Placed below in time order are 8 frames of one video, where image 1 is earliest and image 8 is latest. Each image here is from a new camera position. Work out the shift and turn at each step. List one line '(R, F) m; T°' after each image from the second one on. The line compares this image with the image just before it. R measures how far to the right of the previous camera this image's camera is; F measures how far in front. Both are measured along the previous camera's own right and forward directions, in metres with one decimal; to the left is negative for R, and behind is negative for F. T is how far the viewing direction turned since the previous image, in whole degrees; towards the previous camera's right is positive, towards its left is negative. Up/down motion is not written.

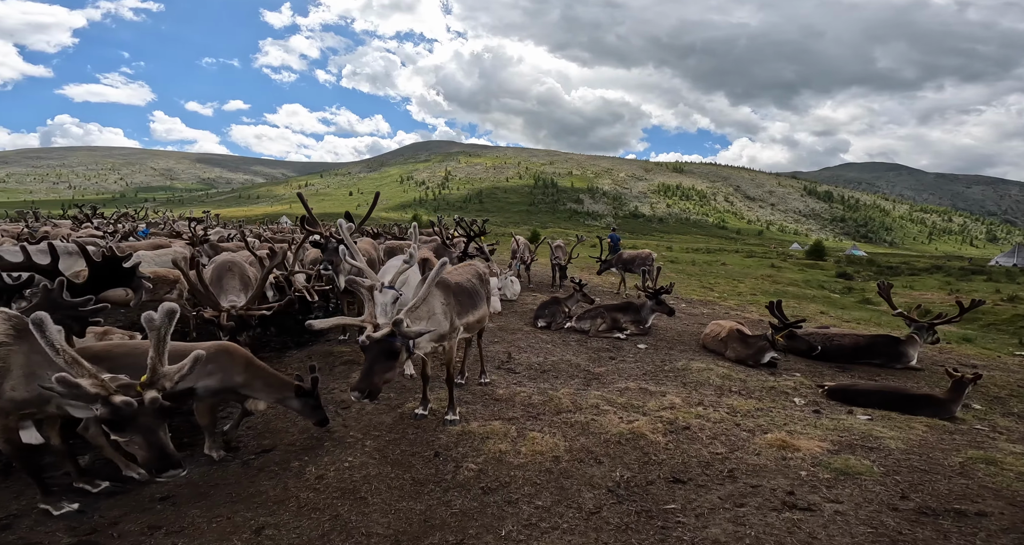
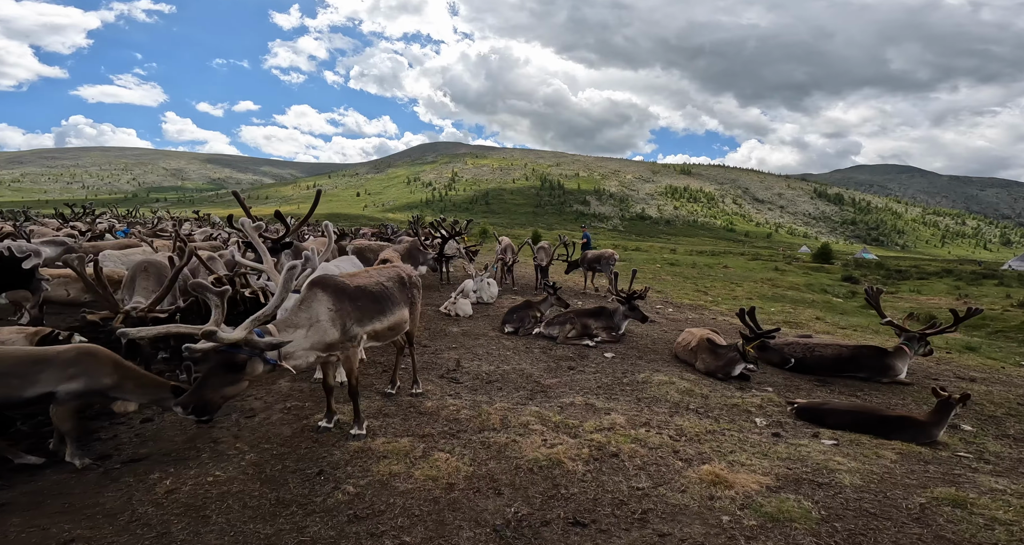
(+1.0, +0.7) m; -1°
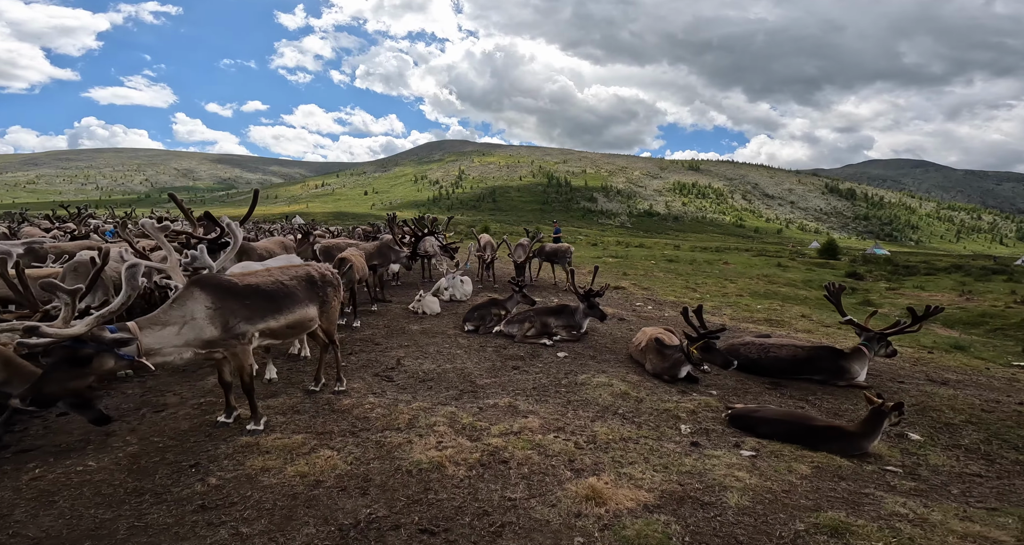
(+1.2, +0.4) m; -1°
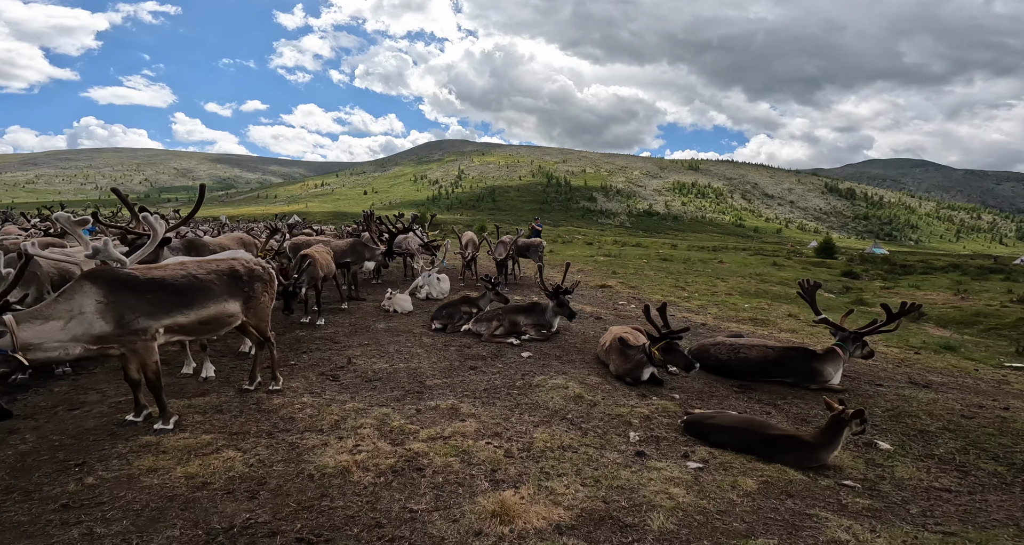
(+0.7, +0.5) m; 0°
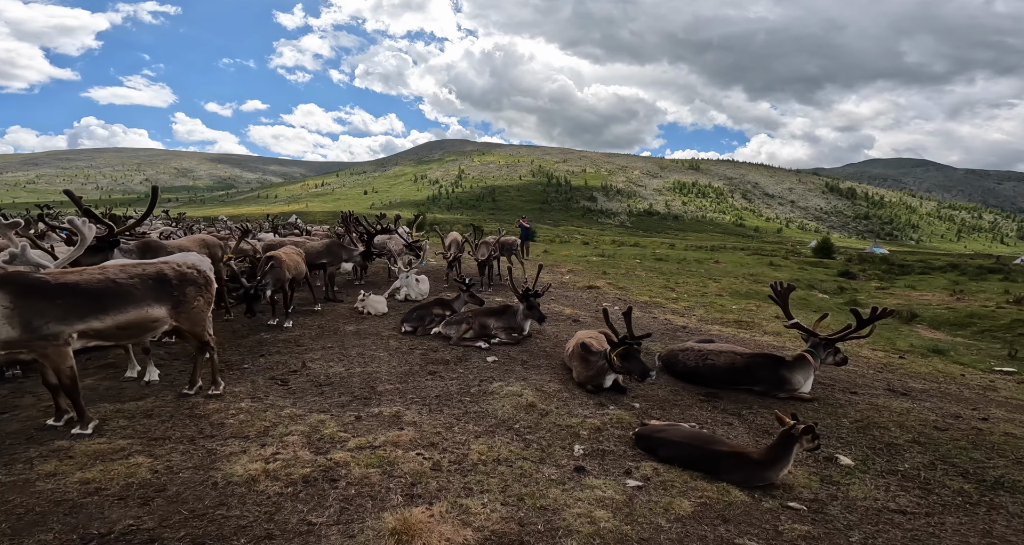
(+0.7, +0.3) m; 0°
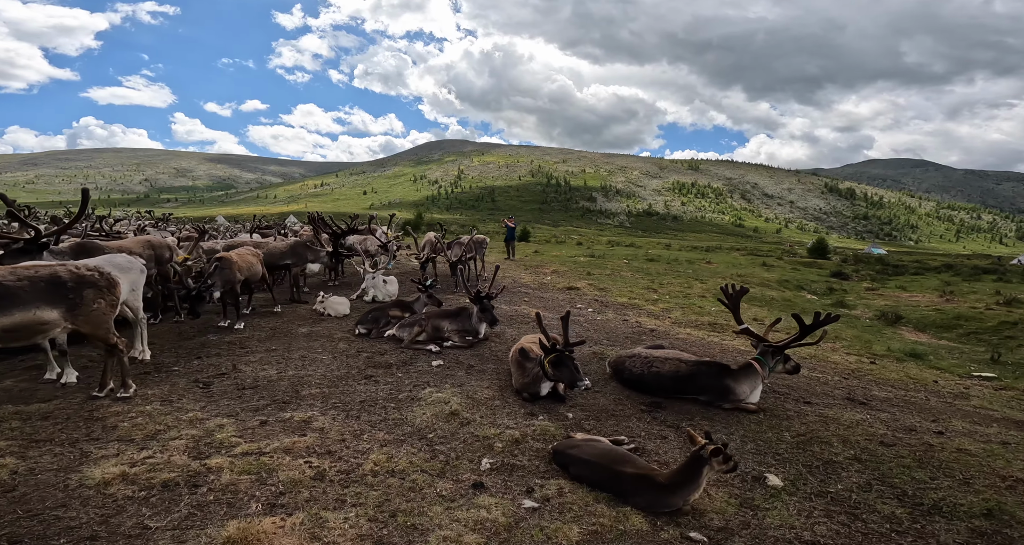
(+0.9, +0.4) m; 0°
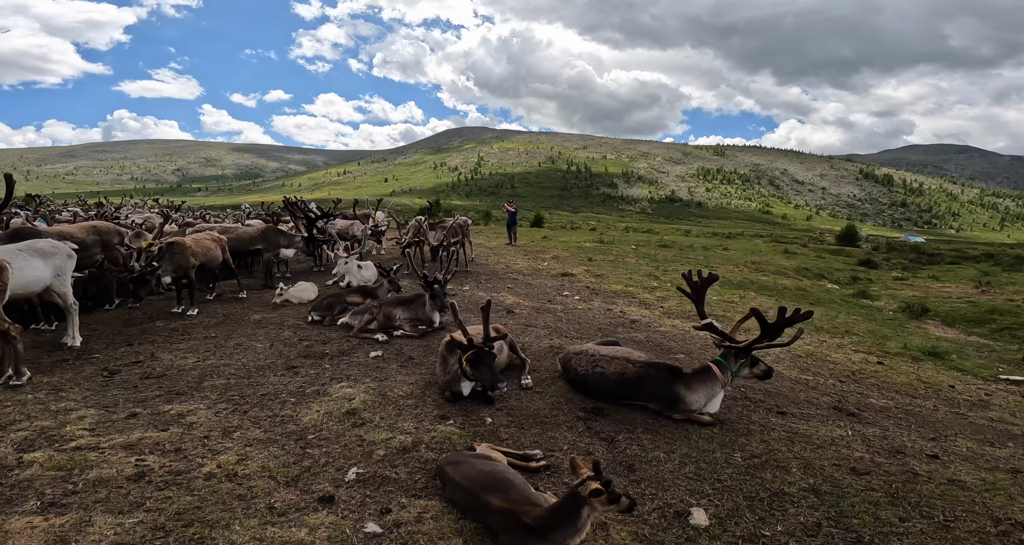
(+1.3, +1.1) m; -3°
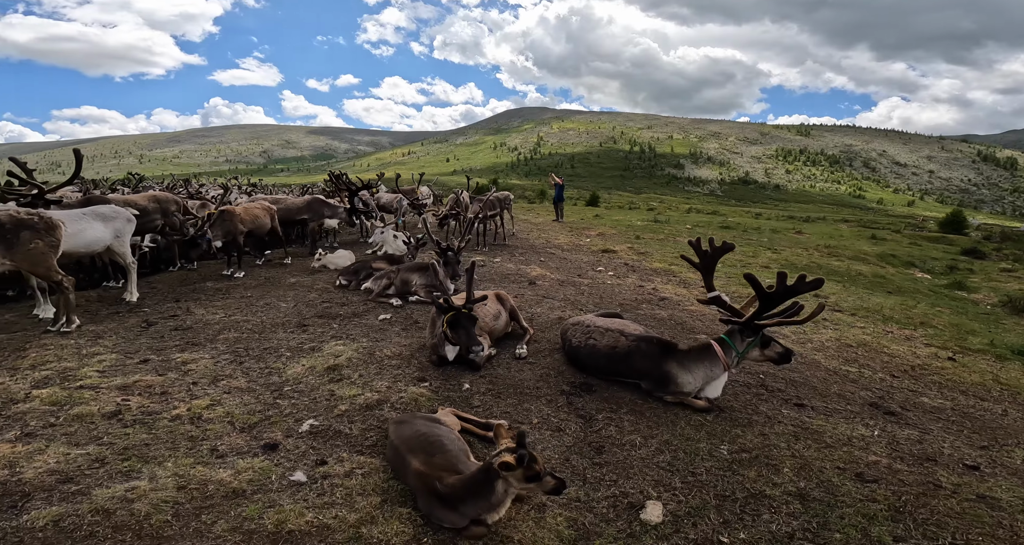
(+0.9, +0.4) m; -8°
